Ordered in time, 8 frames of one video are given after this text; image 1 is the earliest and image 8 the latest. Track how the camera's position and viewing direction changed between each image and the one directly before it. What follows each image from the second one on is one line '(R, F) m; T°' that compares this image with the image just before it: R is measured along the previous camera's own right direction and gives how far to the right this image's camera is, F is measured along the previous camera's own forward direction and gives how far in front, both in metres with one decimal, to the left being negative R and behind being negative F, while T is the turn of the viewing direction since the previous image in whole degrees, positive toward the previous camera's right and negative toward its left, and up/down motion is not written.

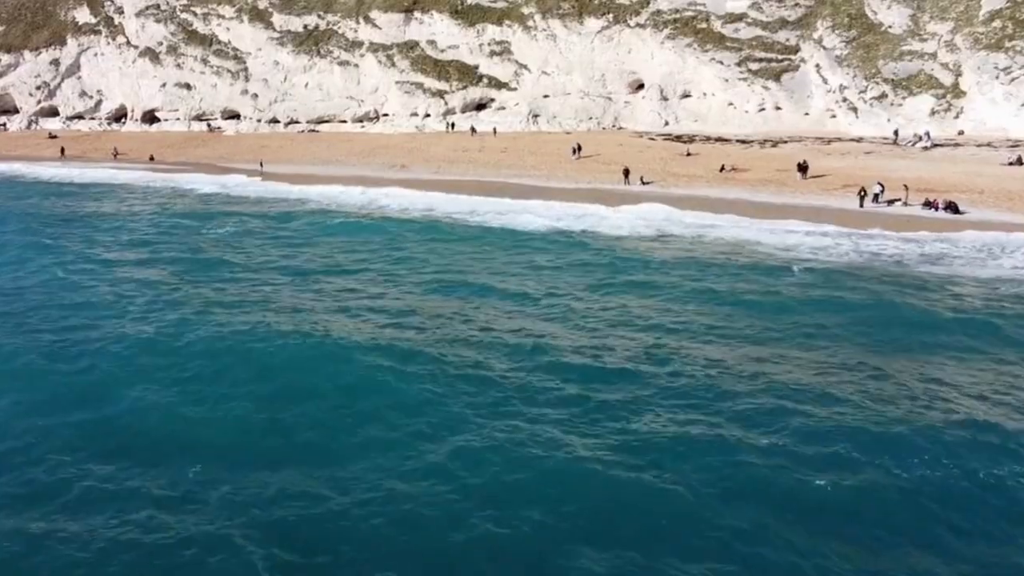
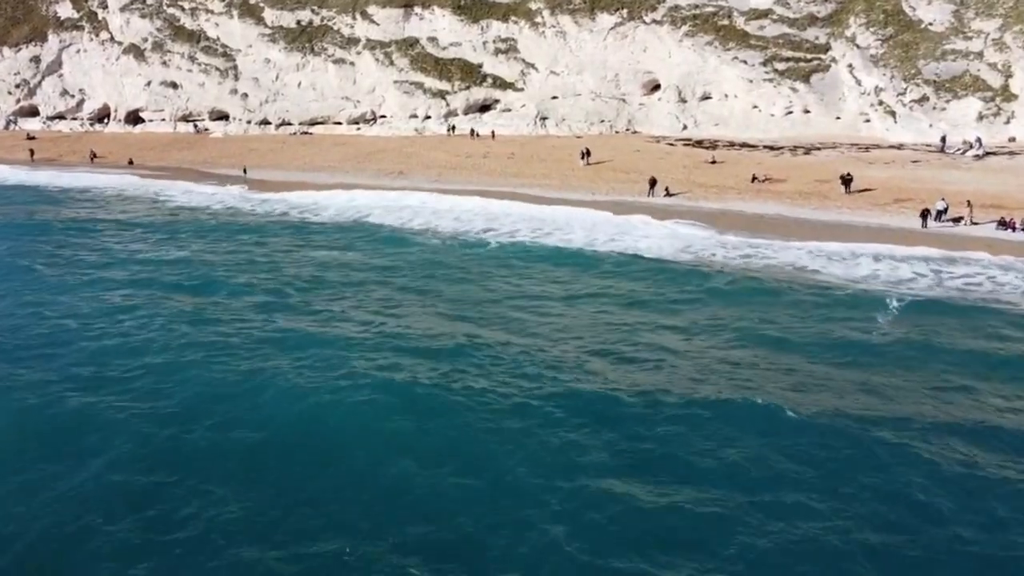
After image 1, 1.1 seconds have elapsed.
(-0.3, +3.9) m; 0°
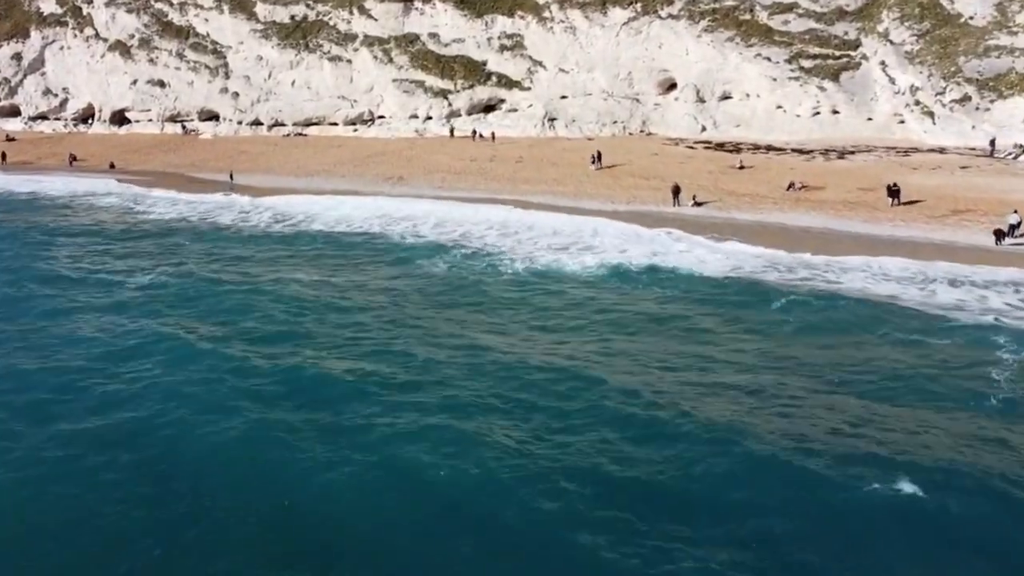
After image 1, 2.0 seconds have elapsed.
(-0.3, +3.2) m; 0°
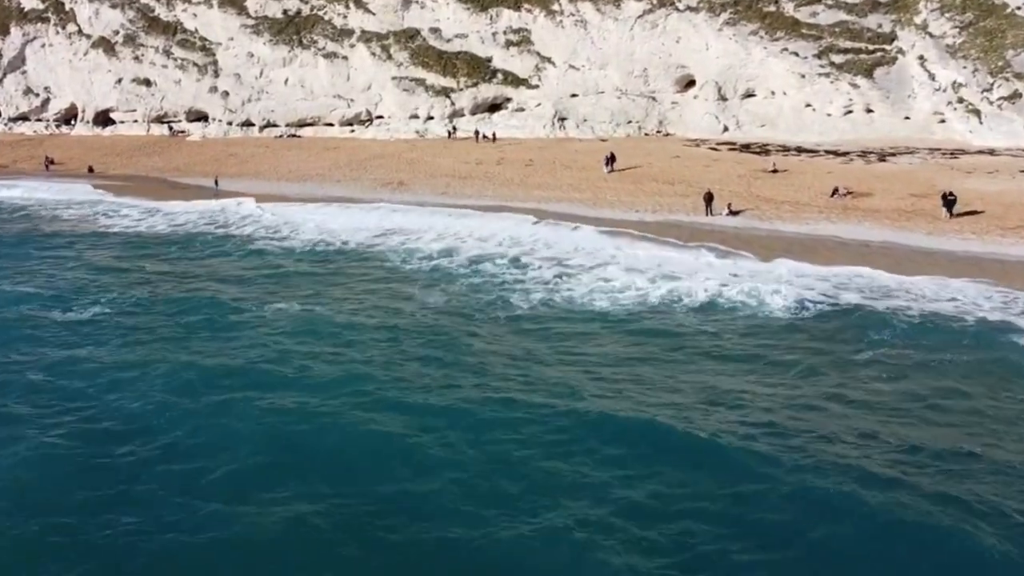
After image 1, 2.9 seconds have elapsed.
(-0.3, +3.3) m; 0°
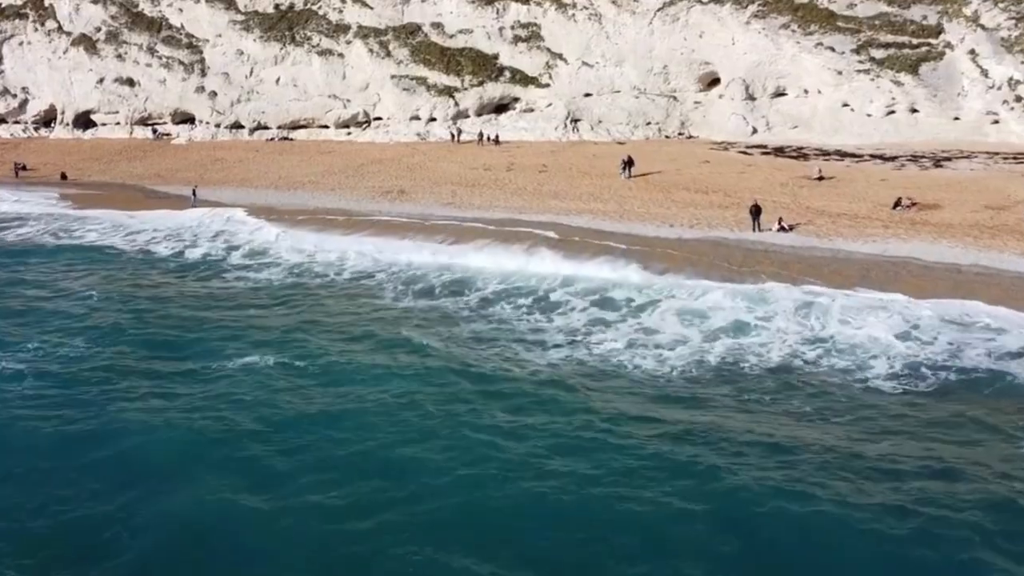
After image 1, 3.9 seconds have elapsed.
(-0.3, +3.6) m; 0°
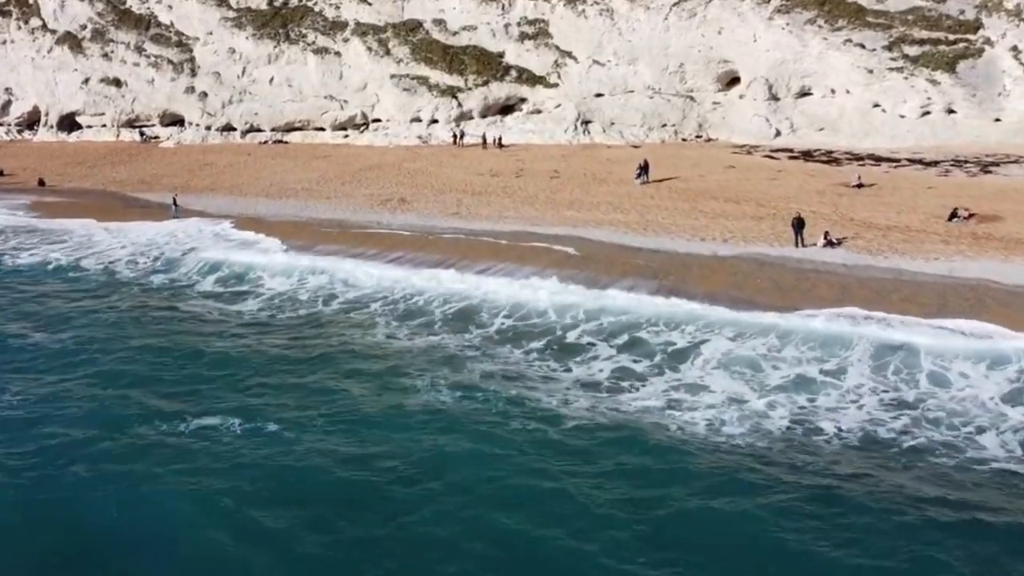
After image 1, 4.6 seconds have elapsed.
(-0.2, +2.6) m; 0°
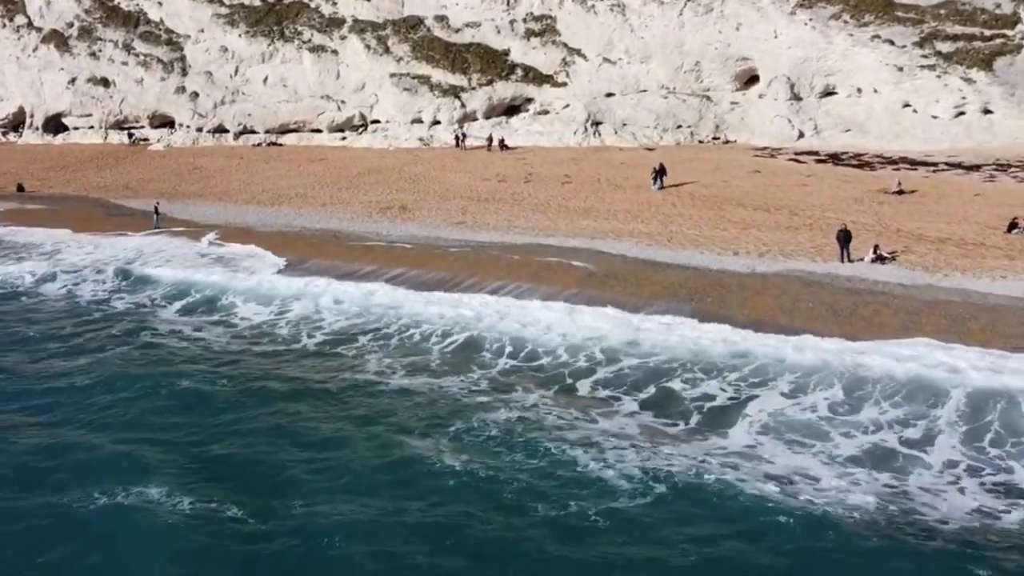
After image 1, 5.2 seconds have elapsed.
(-0.2, +2.2) m; 0°
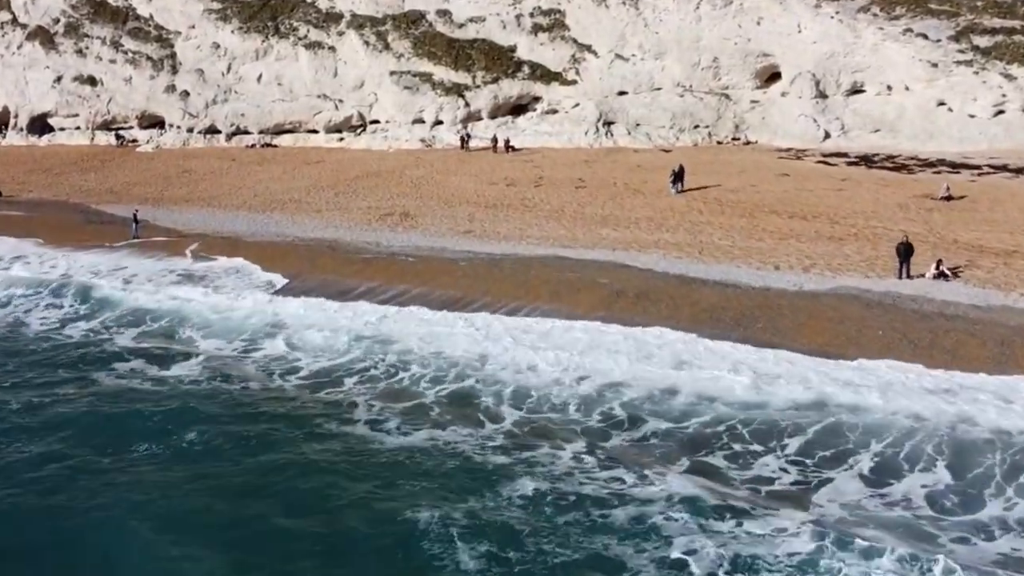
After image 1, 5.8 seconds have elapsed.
(-0.2, +2.2) m; 0°
